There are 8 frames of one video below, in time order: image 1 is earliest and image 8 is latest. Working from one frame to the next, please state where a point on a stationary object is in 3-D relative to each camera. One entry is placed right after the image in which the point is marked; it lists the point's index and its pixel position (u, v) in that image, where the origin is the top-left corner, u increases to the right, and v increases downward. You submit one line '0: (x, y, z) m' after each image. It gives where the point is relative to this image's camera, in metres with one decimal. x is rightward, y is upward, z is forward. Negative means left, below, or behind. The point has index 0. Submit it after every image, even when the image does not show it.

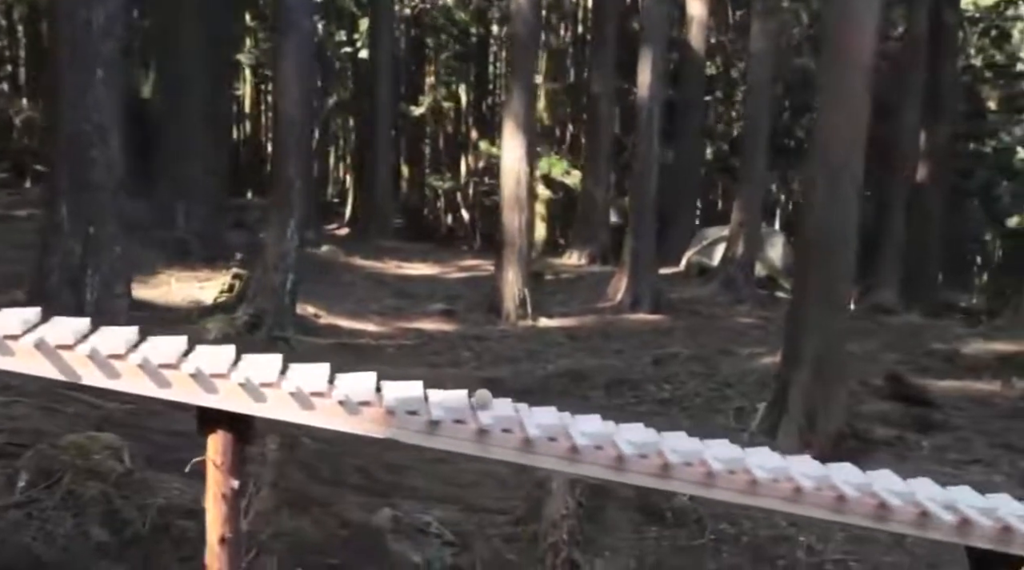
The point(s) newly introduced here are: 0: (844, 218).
0: (+2.1, +0.4, +8.4) m
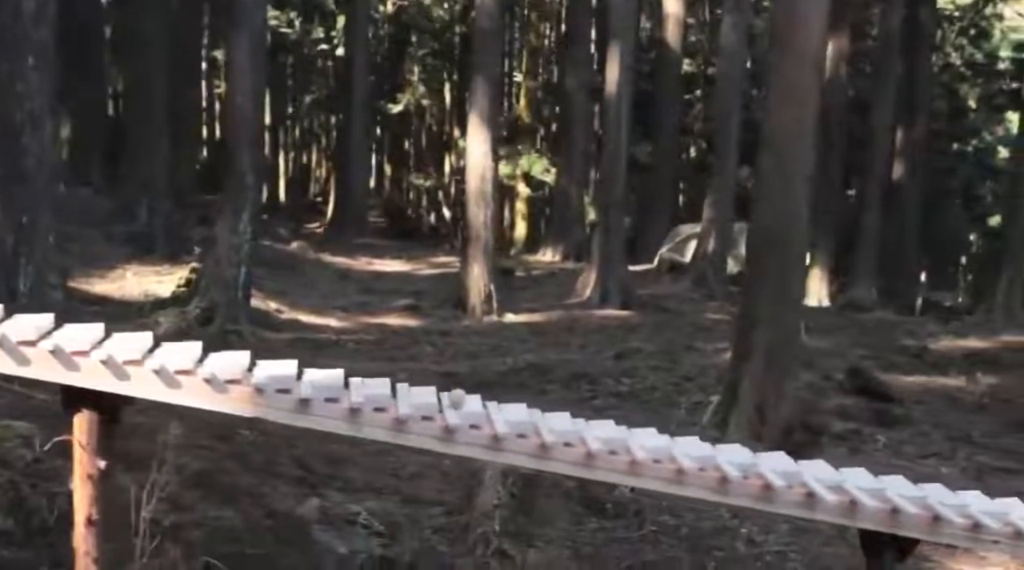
0: (+1.7, +0.5, +8.4) m
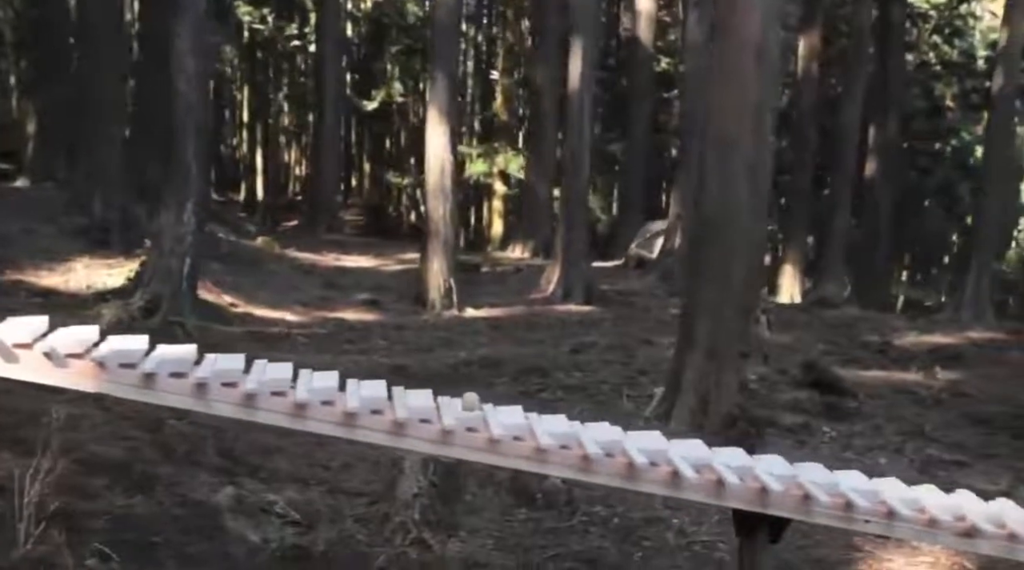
0: (+1.4, +0.5, +8.3) m
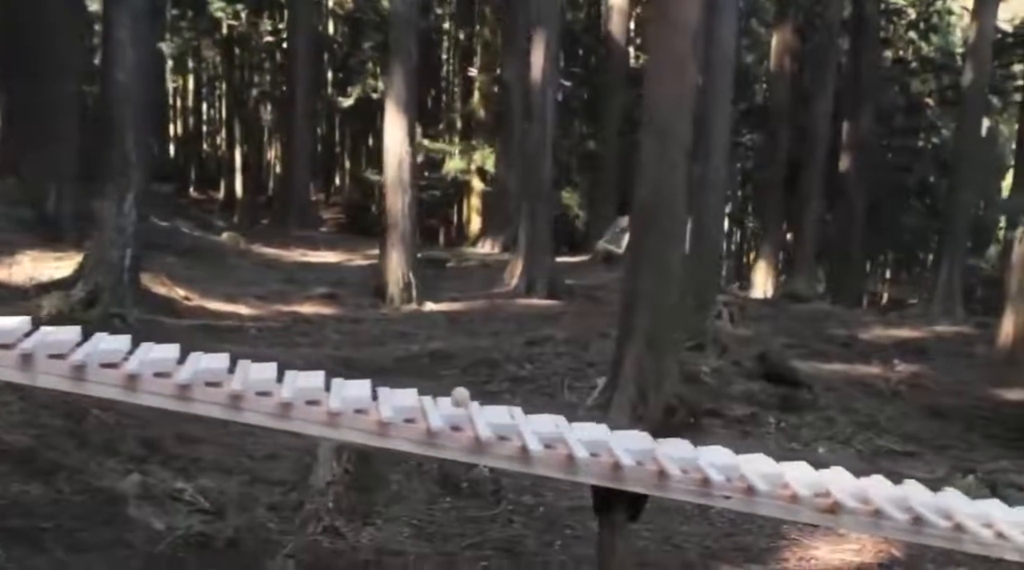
0: (+1.0, +0.6, +8.2) m
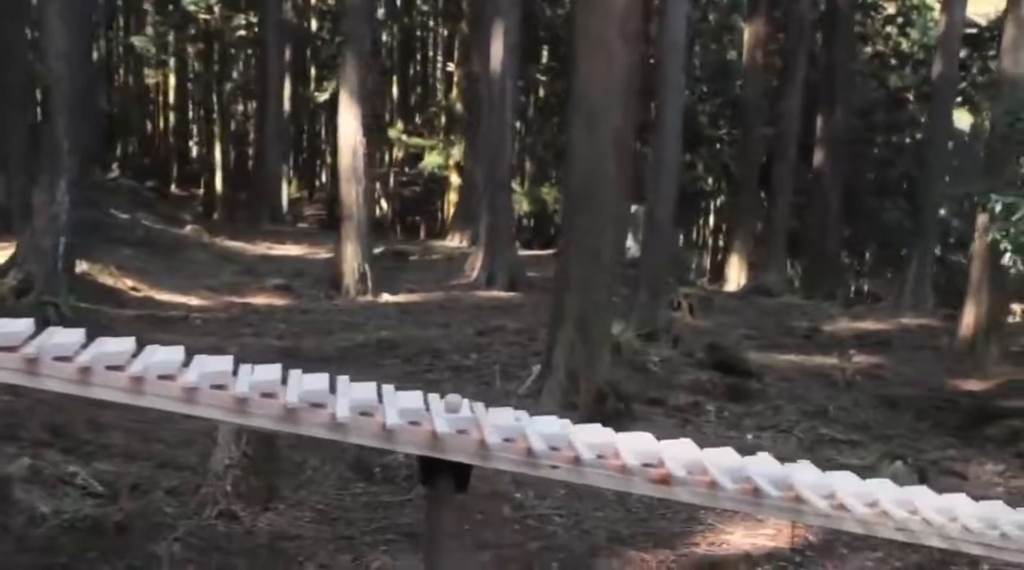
0: (+0.6, +0.7, +8.2) m
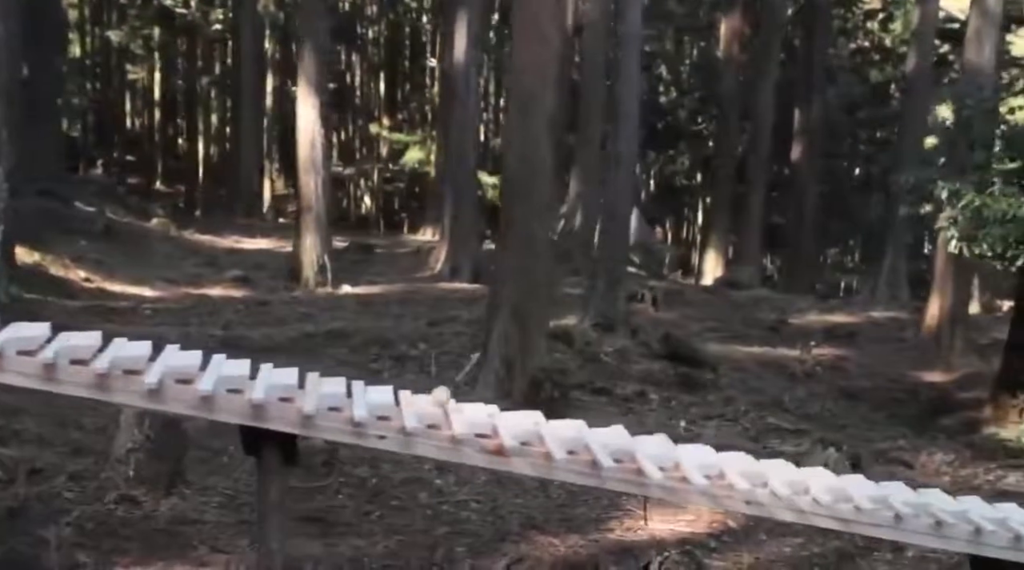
0: (+0.2, +0.8, +8.1) m
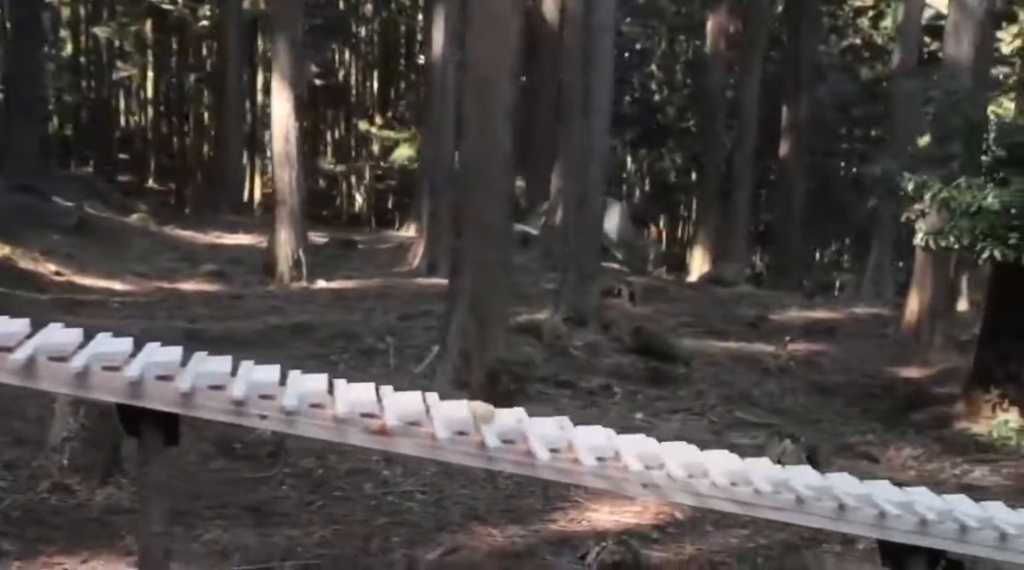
0: (-0.1, +0.8, +8.0) m
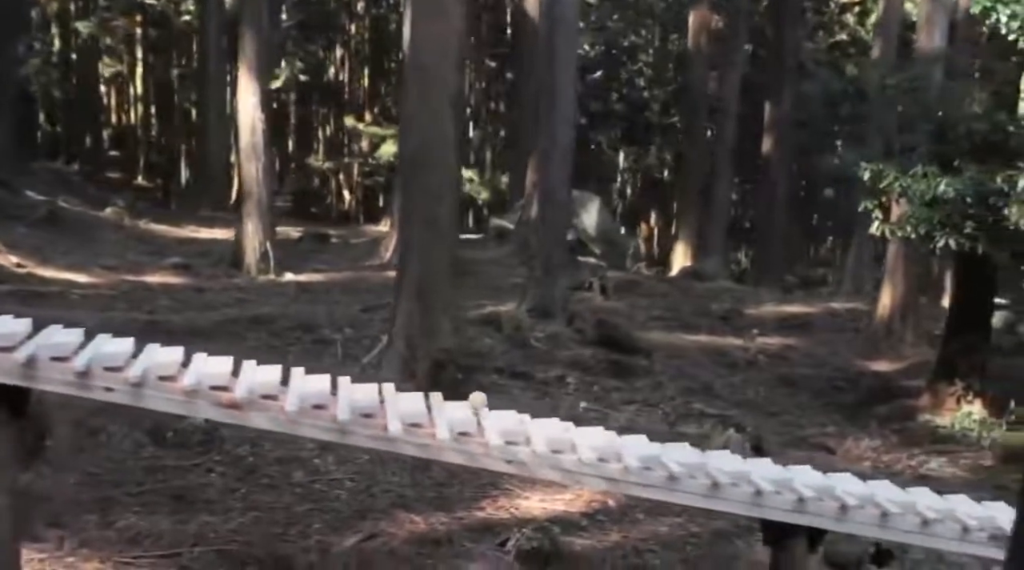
0: (-0.4, +0.9, +7.9) m
